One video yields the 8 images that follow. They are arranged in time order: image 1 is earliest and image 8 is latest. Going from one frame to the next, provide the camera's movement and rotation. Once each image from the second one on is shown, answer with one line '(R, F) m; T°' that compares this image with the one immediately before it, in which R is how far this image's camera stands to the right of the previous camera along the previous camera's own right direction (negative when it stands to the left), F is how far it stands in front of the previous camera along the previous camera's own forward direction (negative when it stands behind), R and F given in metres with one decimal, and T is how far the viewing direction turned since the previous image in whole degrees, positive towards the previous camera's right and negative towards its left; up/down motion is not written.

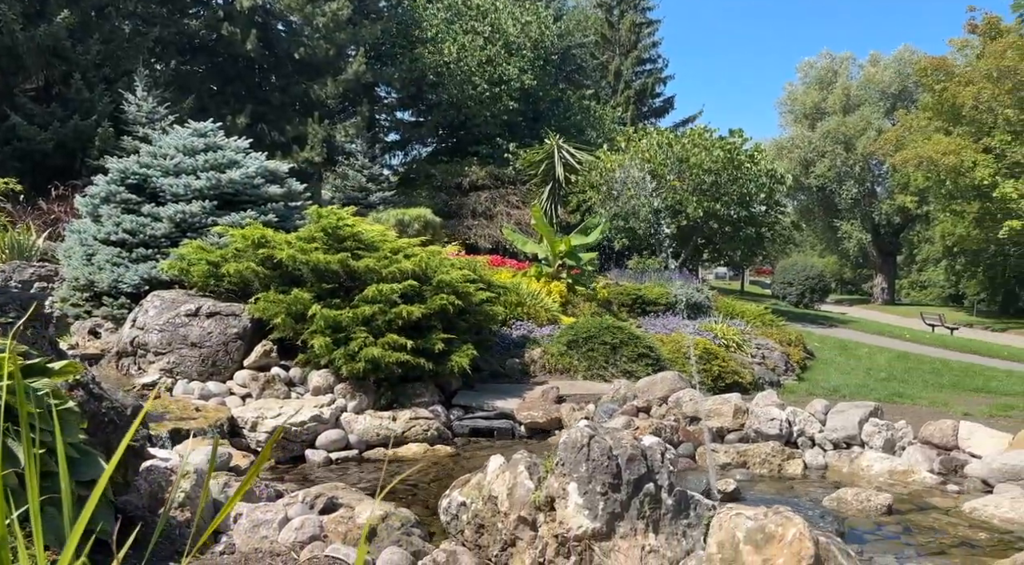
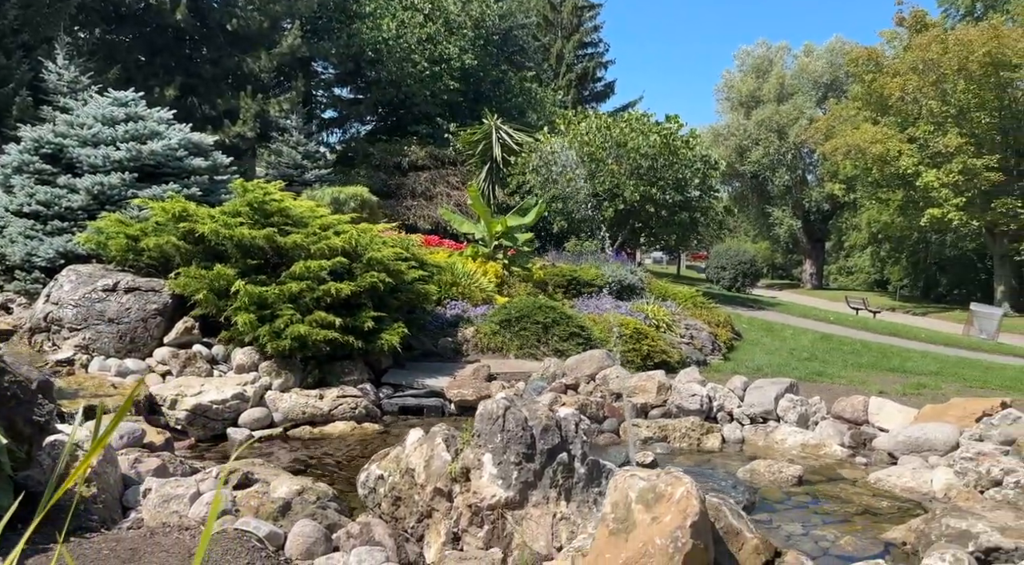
(+0.2, 0.0) m; +4°
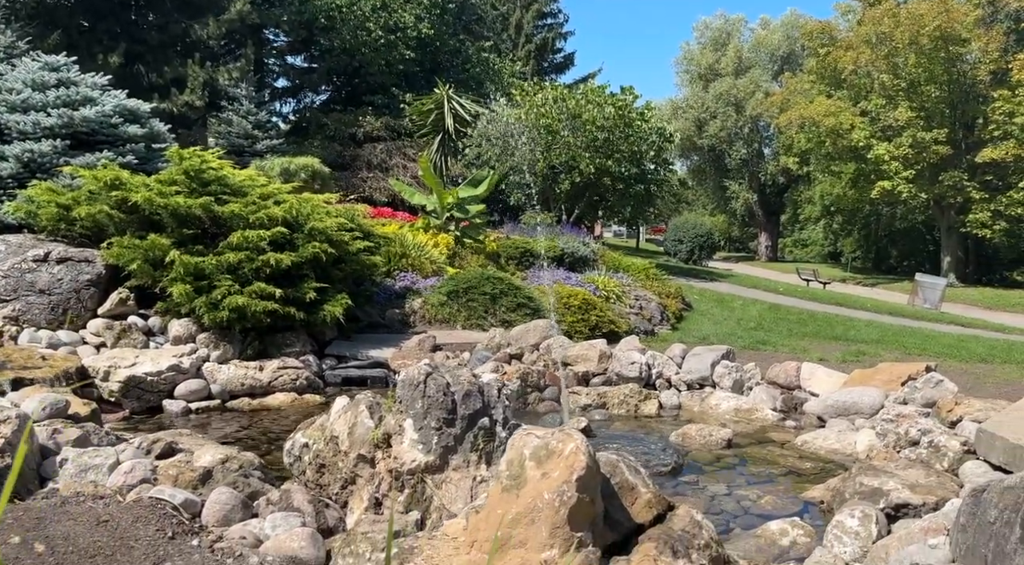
(+0.3, 0.0) m; +3°
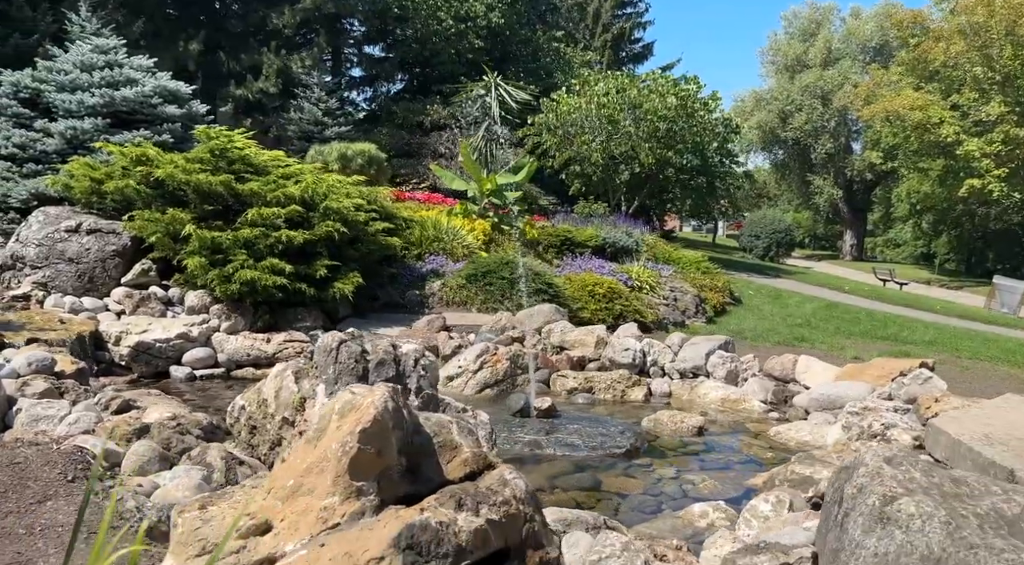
(+1.2, 0.0) m; -5°
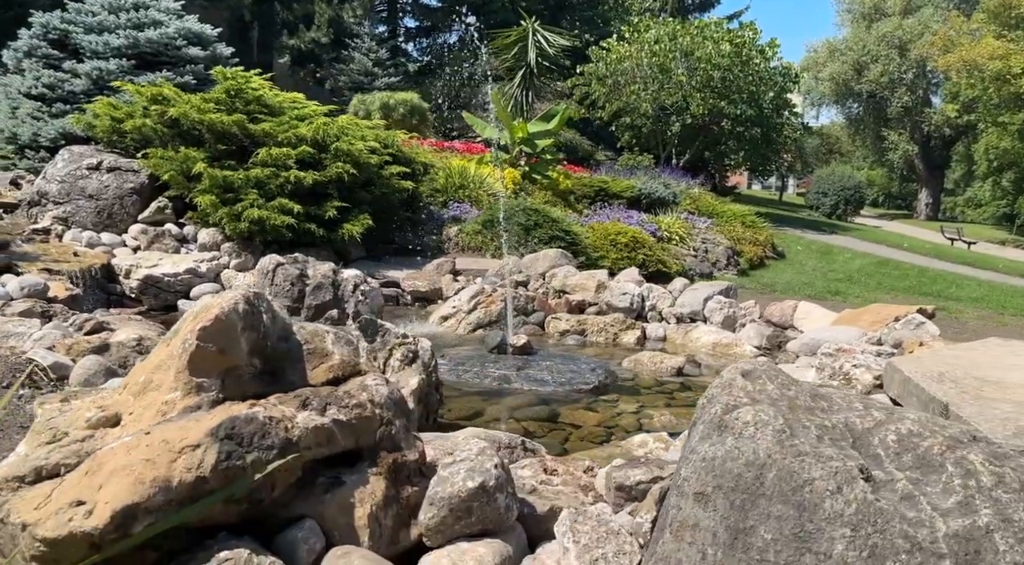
(+0.9, +0.1) m; -4°
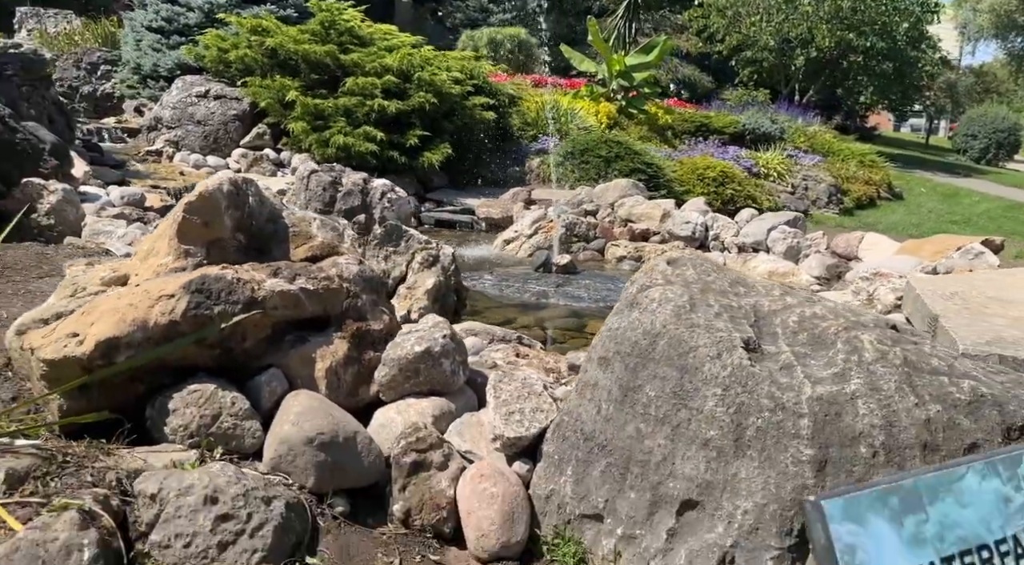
(+0.8, -0.3) m; -8°
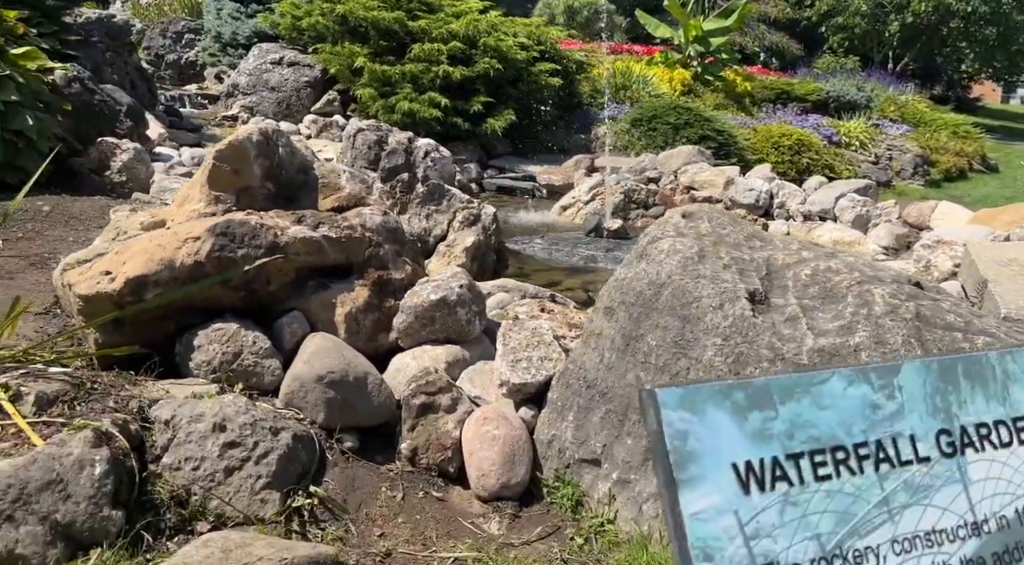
(+0.3, 0.0) m; -6°
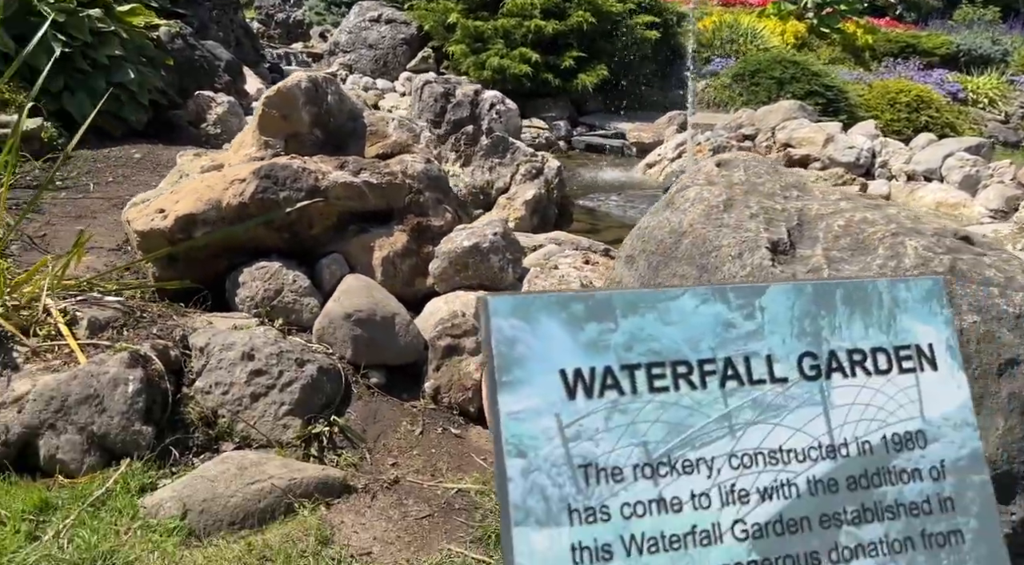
(+0.4, 0.0) m; -8°
